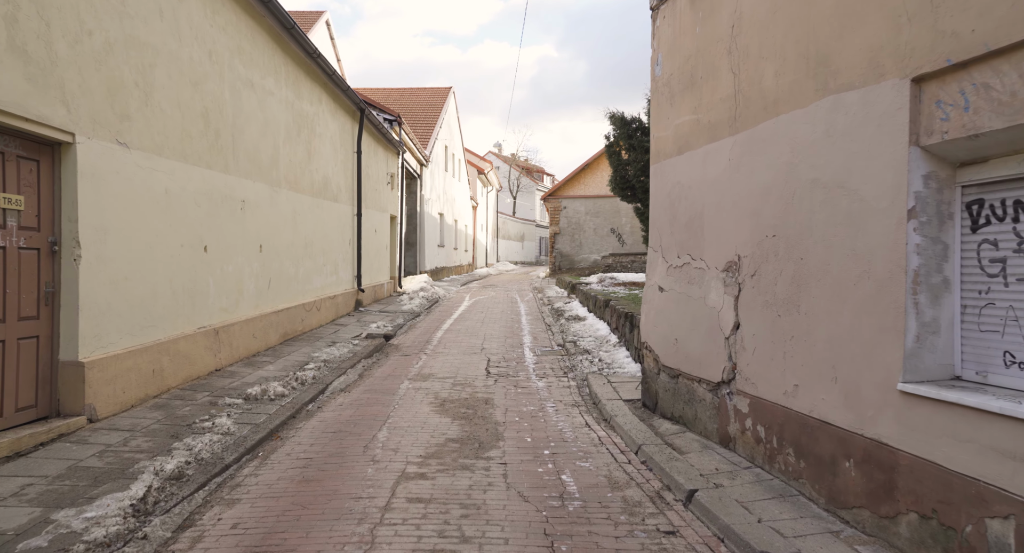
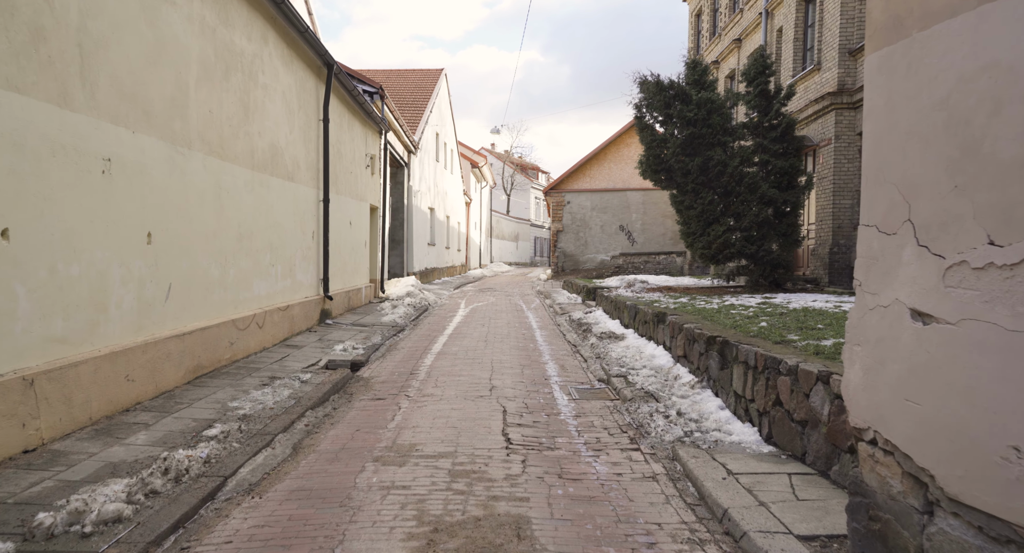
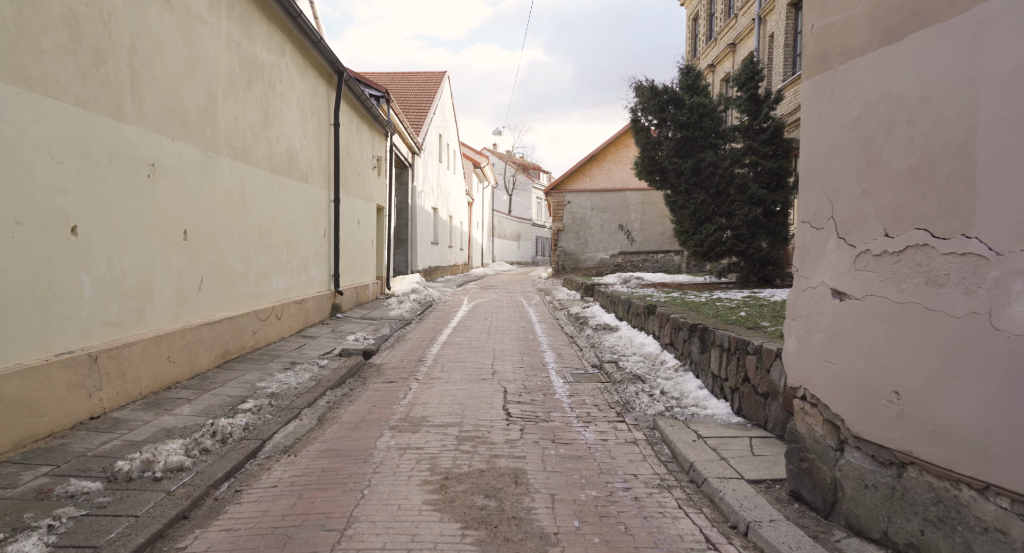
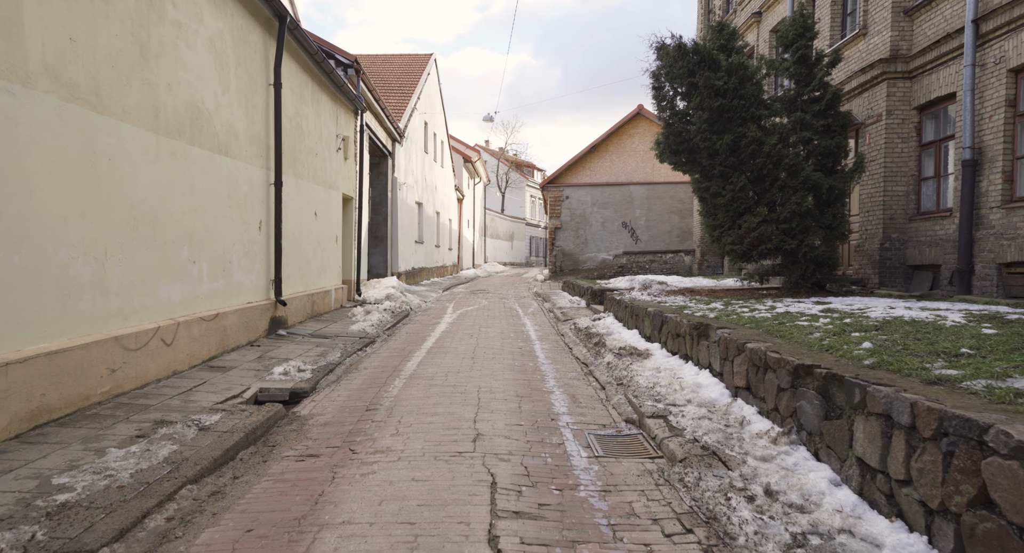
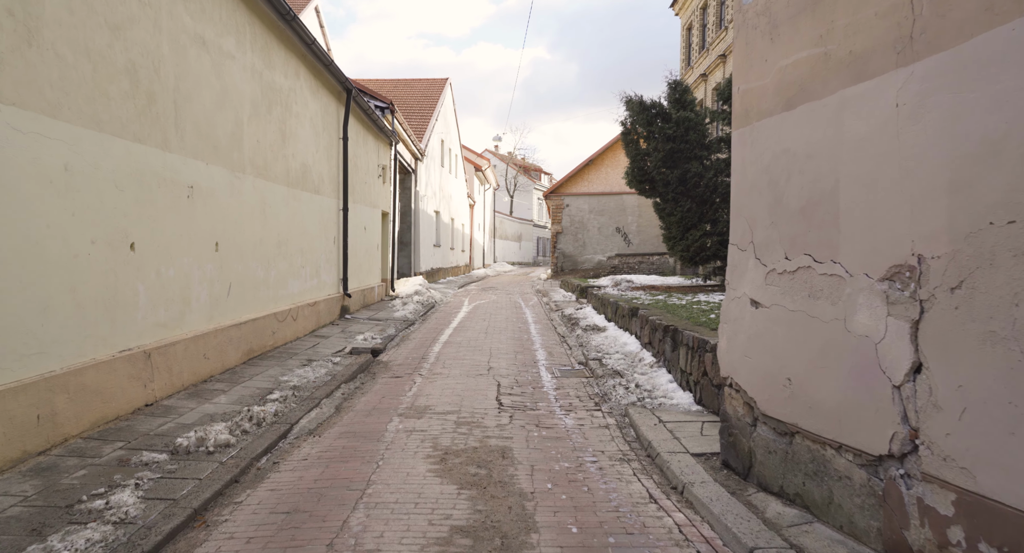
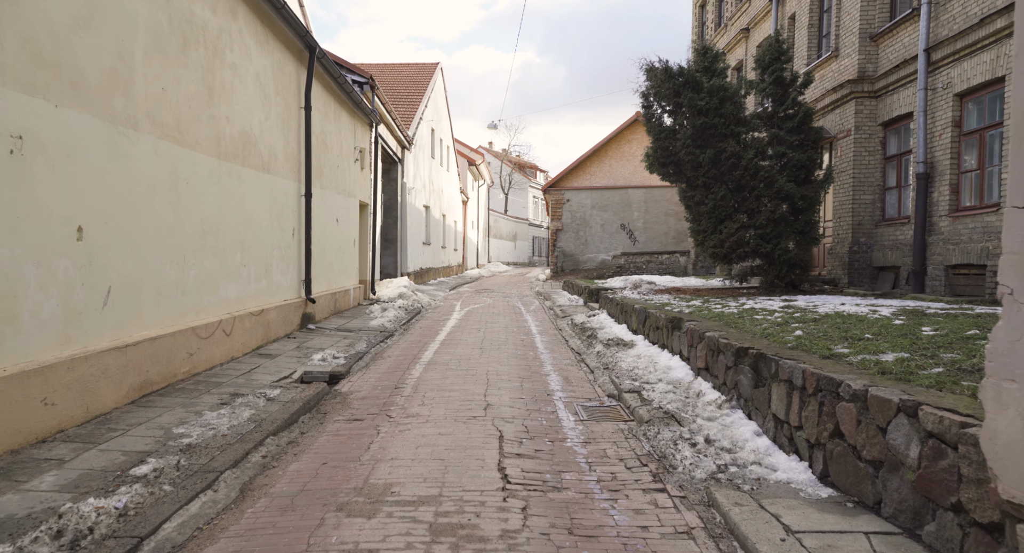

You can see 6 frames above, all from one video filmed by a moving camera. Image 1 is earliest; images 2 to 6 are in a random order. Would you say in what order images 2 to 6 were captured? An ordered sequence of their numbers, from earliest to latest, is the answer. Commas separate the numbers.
5, 3, 2, 6, 4
